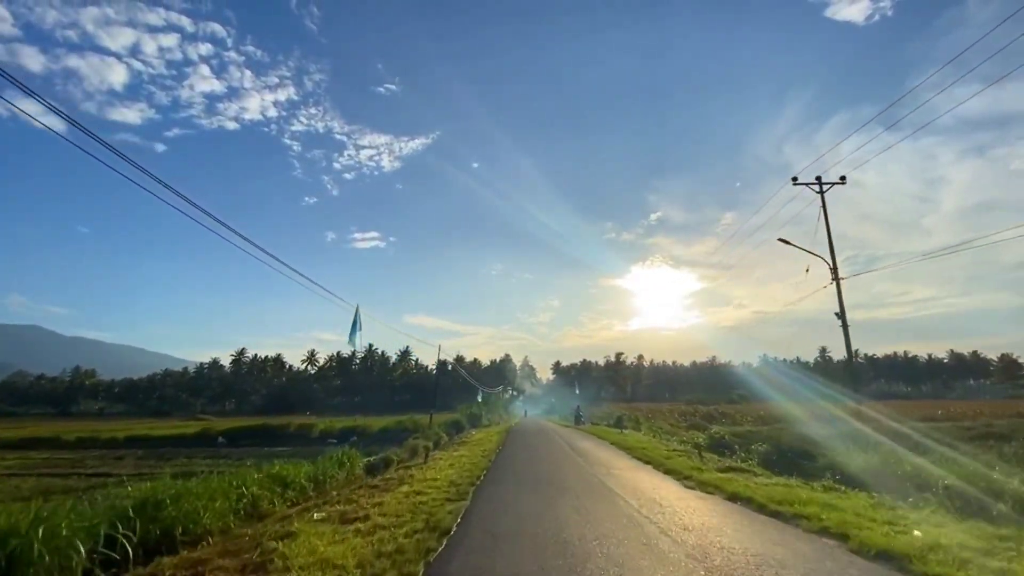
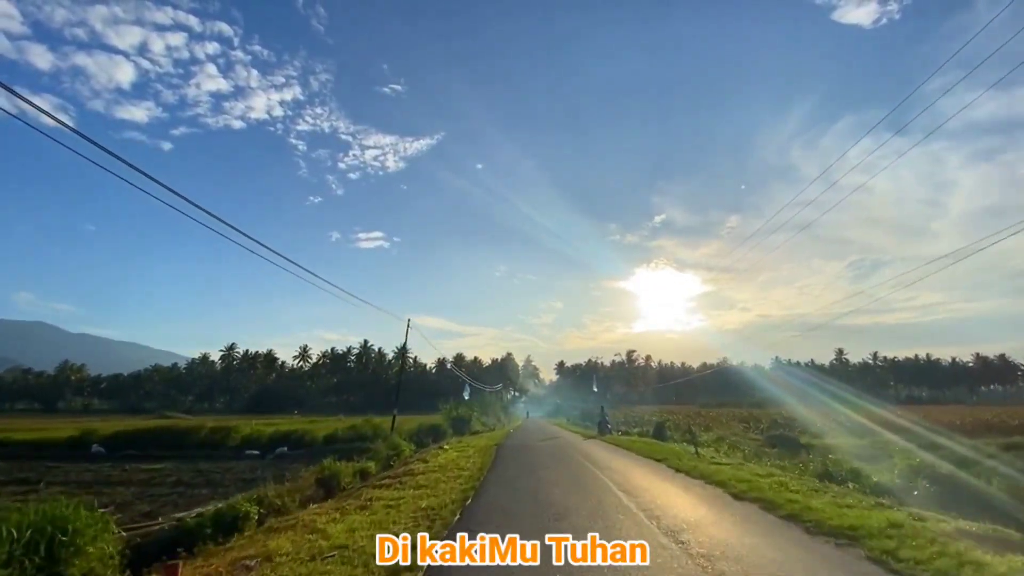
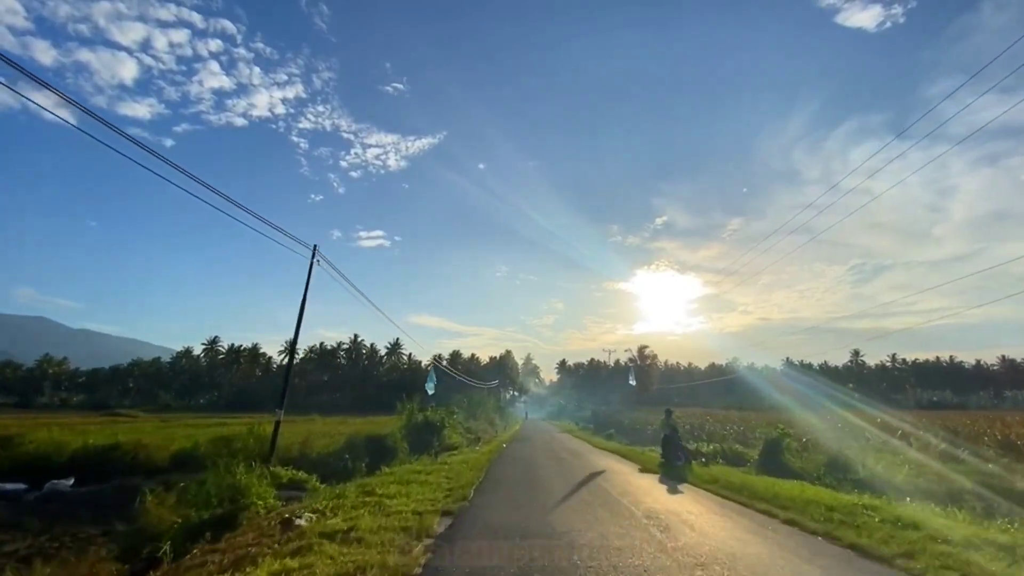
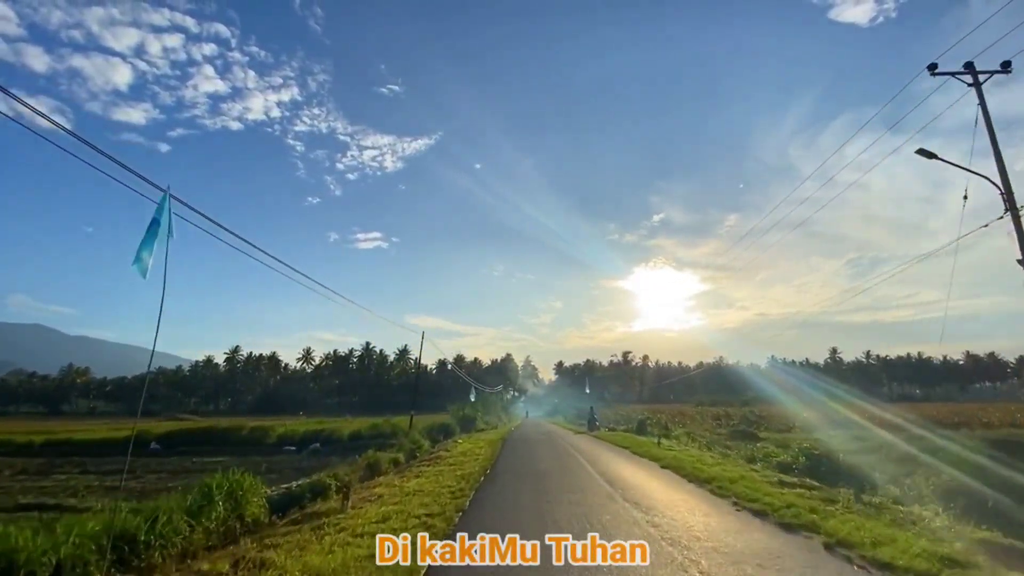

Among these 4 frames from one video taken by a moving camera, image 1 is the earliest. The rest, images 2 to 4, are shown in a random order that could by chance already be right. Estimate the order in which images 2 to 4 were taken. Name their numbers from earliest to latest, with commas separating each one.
4, 2, 3
